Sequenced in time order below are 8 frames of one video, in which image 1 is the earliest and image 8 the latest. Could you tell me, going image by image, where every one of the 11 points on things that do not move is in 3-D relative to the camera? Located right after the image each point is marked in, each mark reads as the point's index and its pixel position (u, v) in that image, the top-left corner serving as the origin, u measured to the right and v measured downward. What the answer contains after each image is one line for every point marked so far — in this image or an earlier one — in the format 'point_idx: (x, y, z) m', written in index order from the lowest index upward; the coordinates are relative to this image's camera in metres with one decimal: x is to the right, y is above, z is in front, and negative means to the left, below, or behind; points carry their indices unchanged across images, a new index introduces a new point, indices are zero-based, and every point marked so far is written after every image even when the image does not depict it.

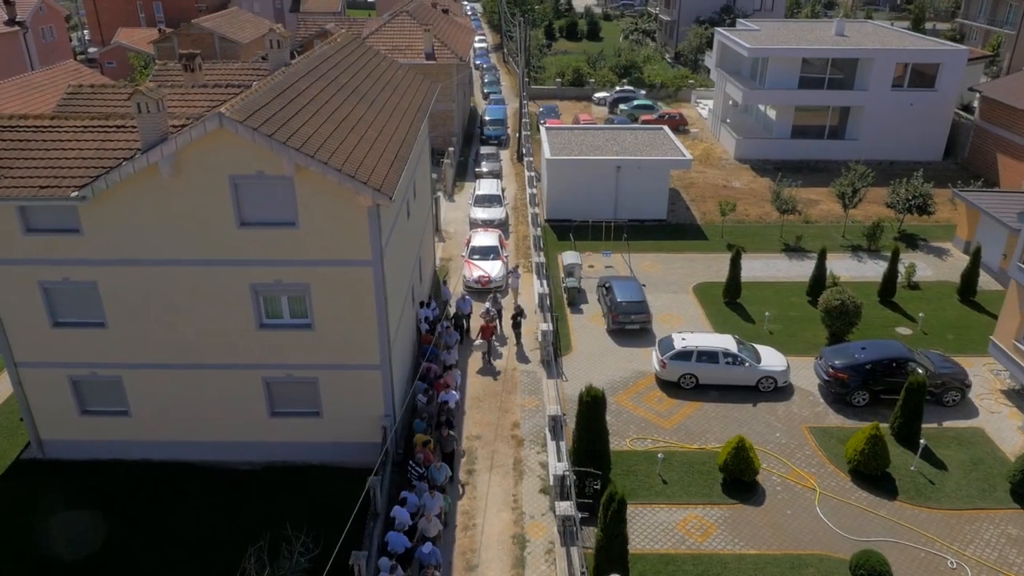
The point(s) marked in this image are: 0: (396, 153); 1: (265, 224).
0: (-2.3, +2.7, +16.6) m
1: (-4.4, +1.2, +14.9) m
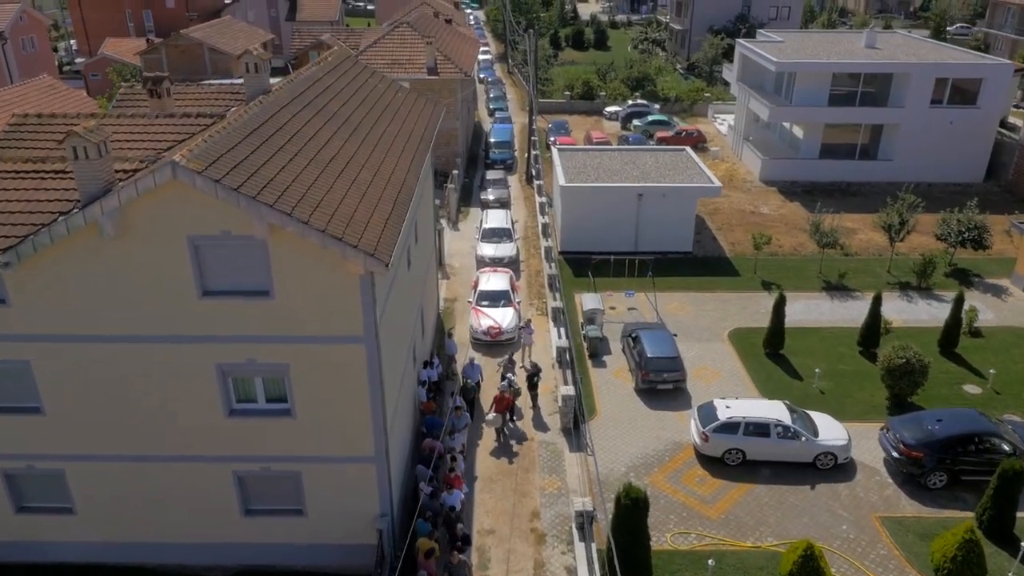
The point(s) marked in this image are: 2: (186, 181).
0: (-2.0, +1.4, +13.9) m
1: (-4.1, -0.1, +12.2) m
2: (-4.3, +1.4, +10.9) m
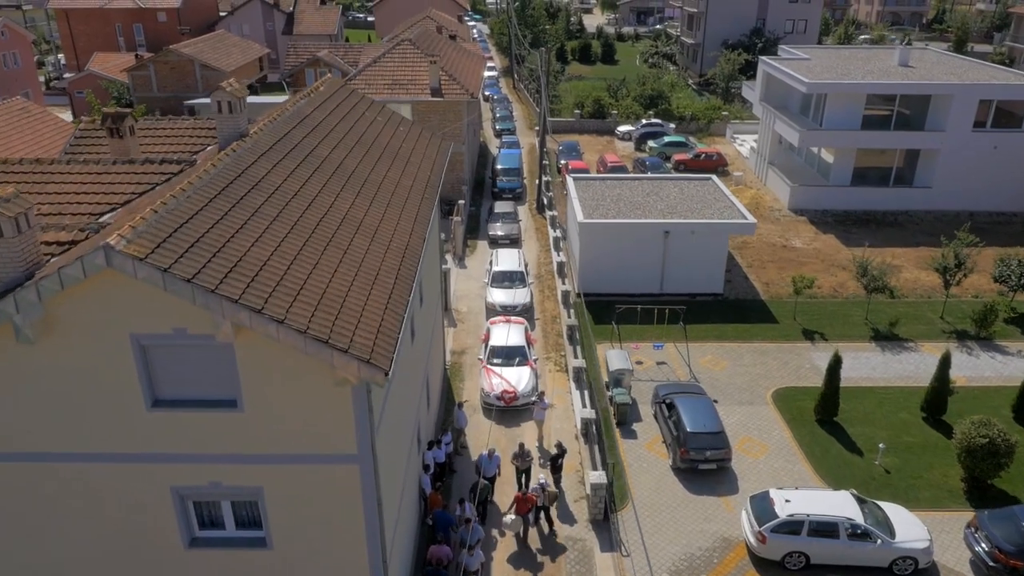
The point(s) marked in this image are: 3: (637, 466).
0: (-1.6, +0.2, +11.3) m
1: (-3.7, -1.3, +9.6) m
2: (-3.9, +0.2, +8.3) m
3: (+2.6, -3.7, +17.5) m
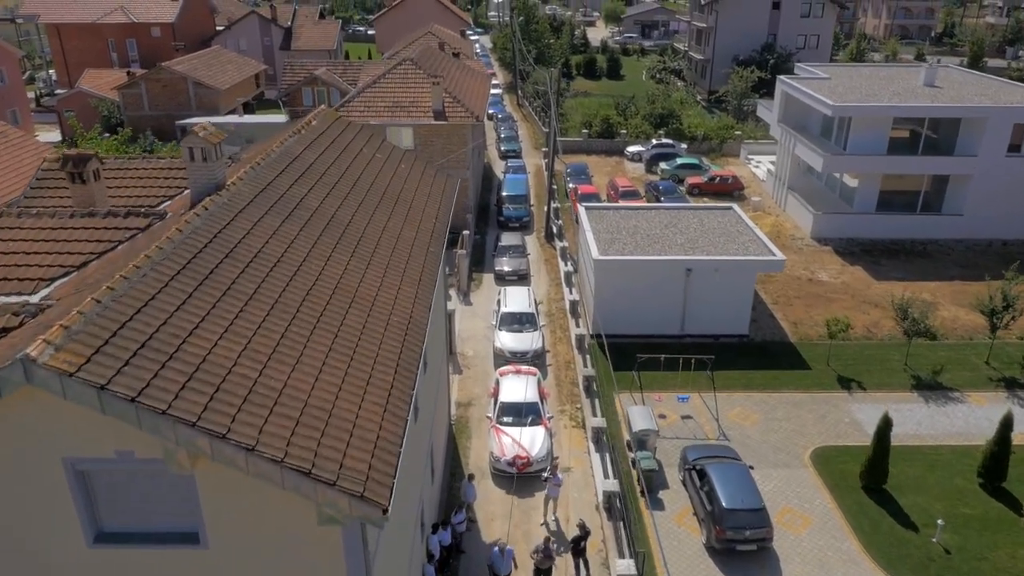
0: (-1.3, -0.8, +9.5) m
1: (-3.4, -2.3, +7.7) m
2: (-3.6, -0.8, +6.5) m
3: (+2.9, -4.8, +15.7) m
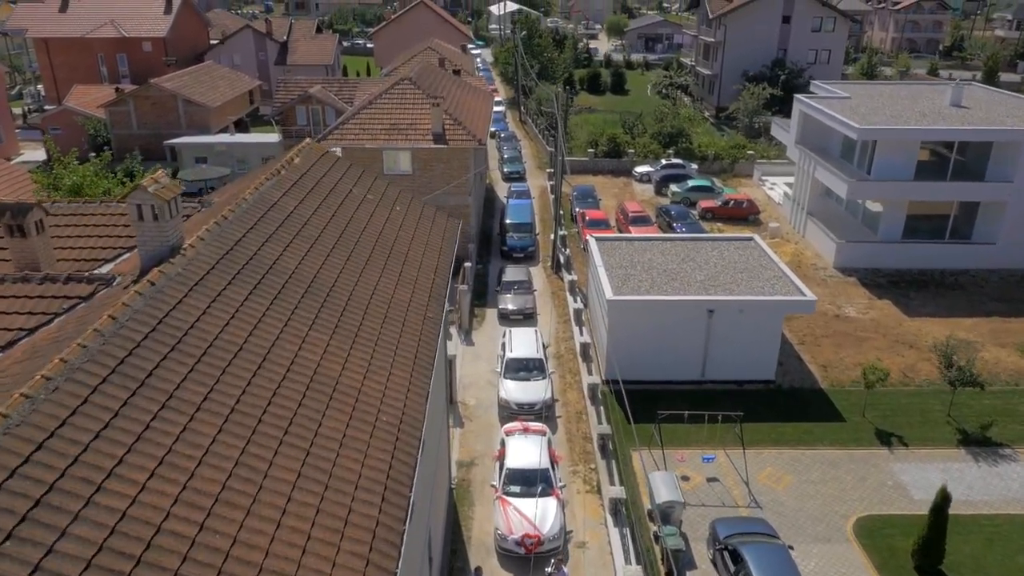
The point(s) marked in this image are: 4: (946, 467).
0: (-1.1, -1.7, +7.6) m
1: (-3.3, -3.2, +5.8) m
2: (-3.5, -1.7, +4.6) m
3: (+3.1, -5.8, +13.7) m
4: (+9.6, -4.0, +18.5) m
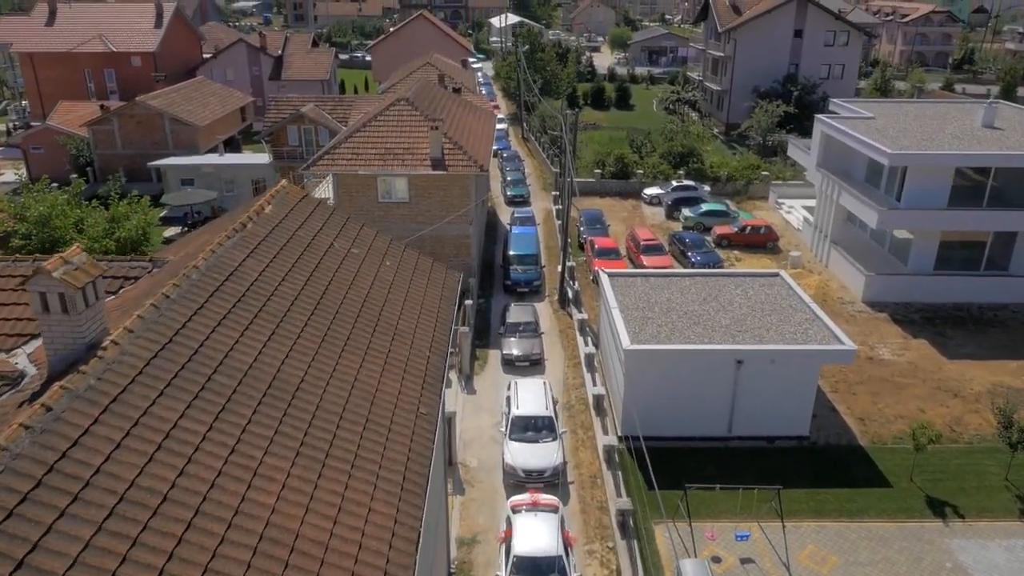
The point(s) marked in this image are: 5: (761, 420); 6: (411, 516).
0: (-1.0, -2.7, +5.4) m
1: (-3.1, -4.1, +3.7) m
2: (-3.3, -2.5, +2.5) m
3: (+3.2, -6.8, +11.5) m
4: (+9.8, -5.0, +16.3) m
5: (+5.9, -3.1, +19.6) m
6: (-1.1, -2.3, +8.7) m
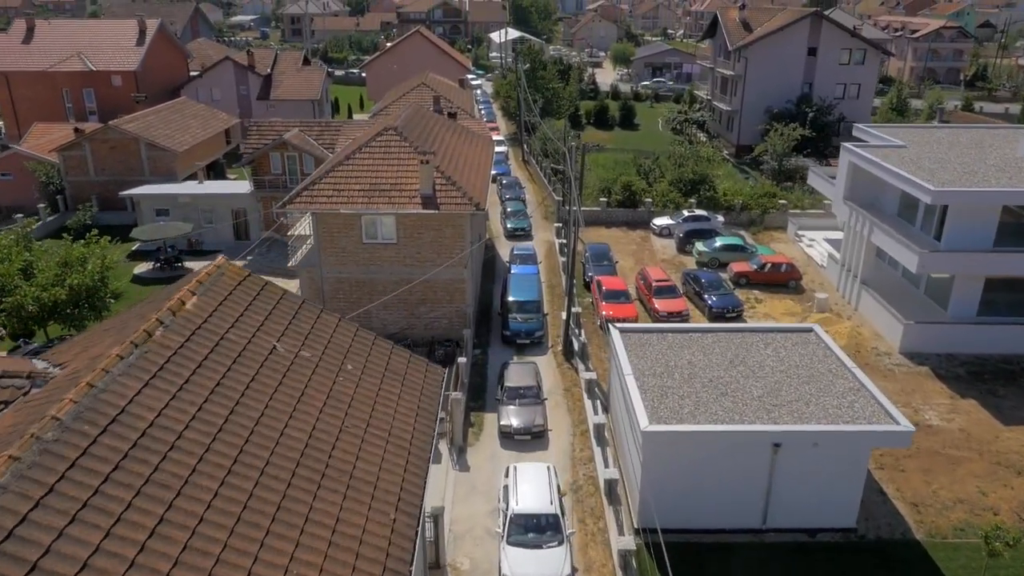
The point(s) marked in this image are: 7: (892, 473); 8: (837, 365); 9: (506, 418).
0: (-1.0, -3.8, +2.7) m
1: (-3.2, -5.2, +0.9) m
2: (-3.4, -3.7, -0.3) m
3: (+3.2, -8.1, +8.7) m
4: (+9.7, -6.3, +13.5) m
5: (+5.9, -4.5, +16.8) m
6: (-1.1, -3.6, +6.0) m
7: (+8.6, -4.2, +18.9) m
8: (+7.4, -1.8, +19.1) m
9: (-0.1, -3.1, +19.9) m
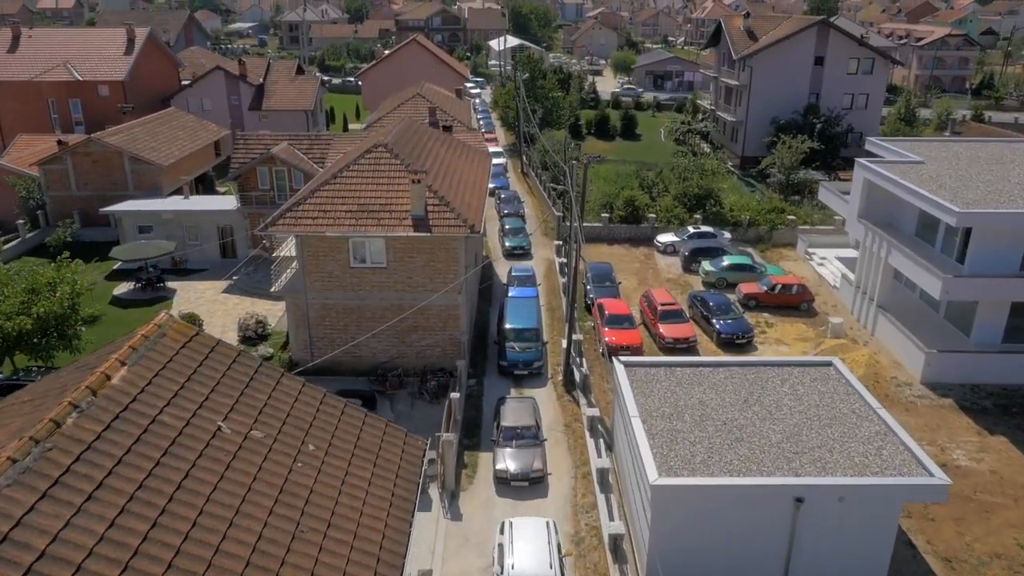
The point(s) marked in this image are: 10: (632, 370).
0: (-1.1, -4.4, +1.2) m
1: (-3.2, -5.8, -0.6) m
2: (-3.4, -4.2, -1.8) m
3: (+3.1, -8.7, +7.2) m
4: (+9.6, -7.0, +12.0) m
5: (+5.8, -5.2, +15.3) m
6: (-1.2, -4.2, +4.5) m
7: (+8.6, -4.9, +17.4) m
8: (+7.4, -2.5, +17.6) m
9: (-0.2, -3.8, +18.4) m
10: (+2.7, -1.9, +19.1) m
